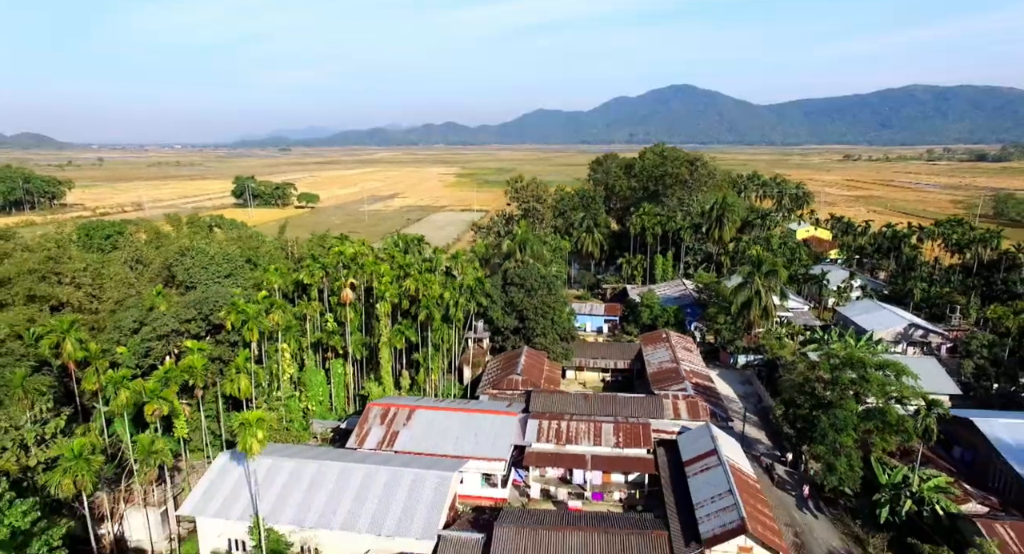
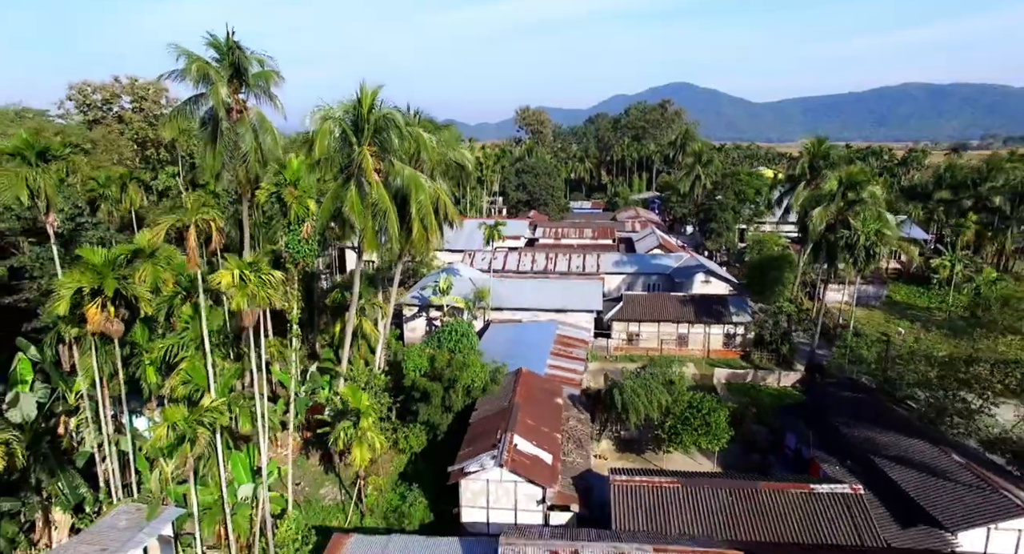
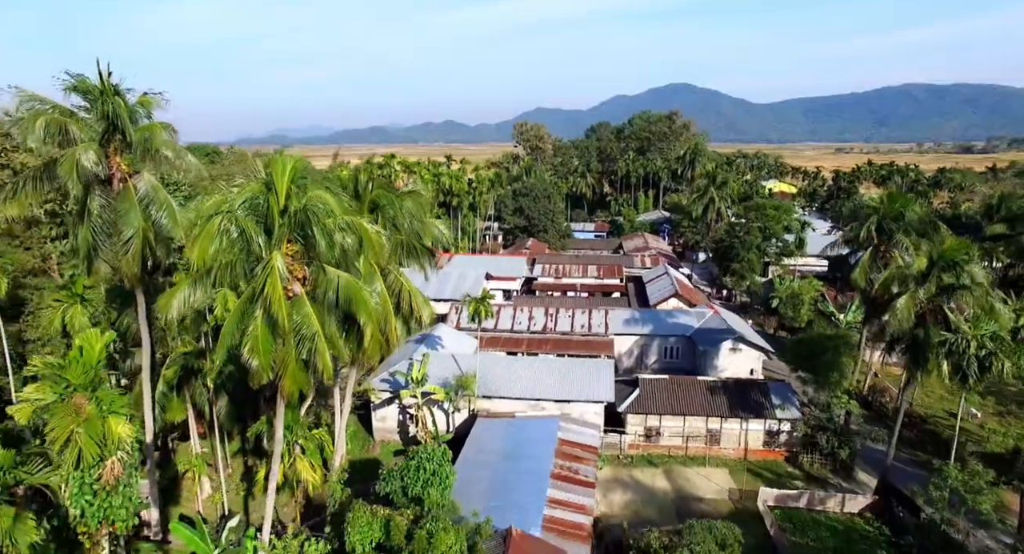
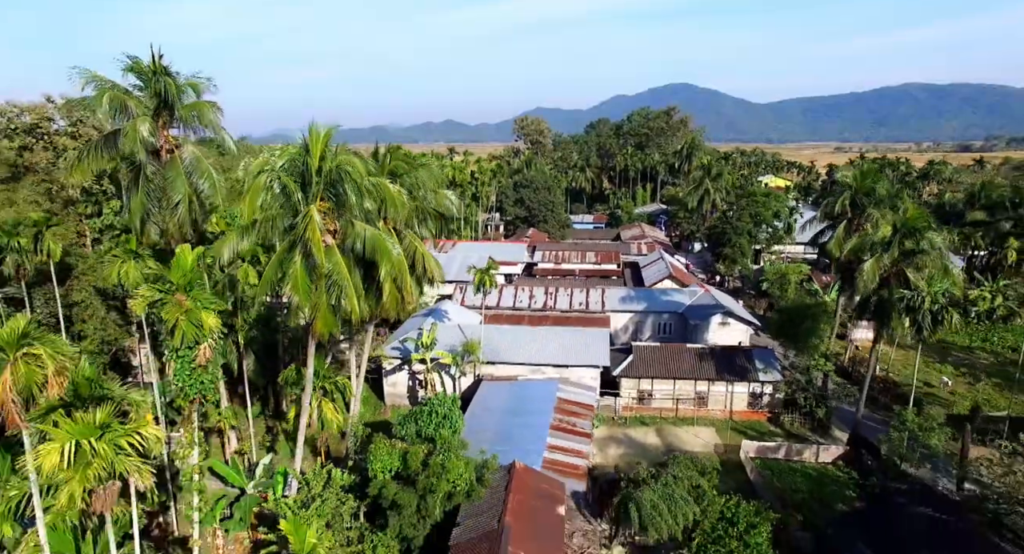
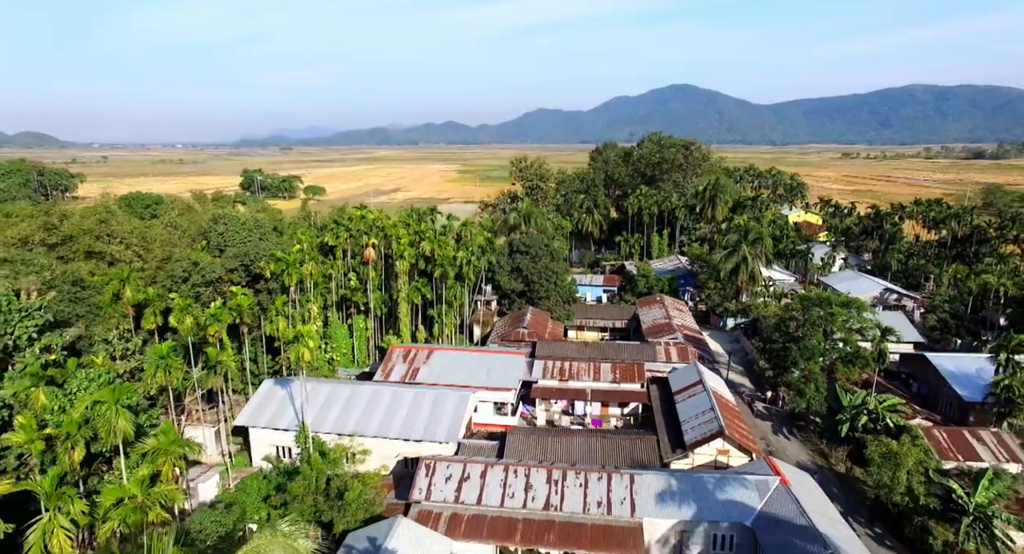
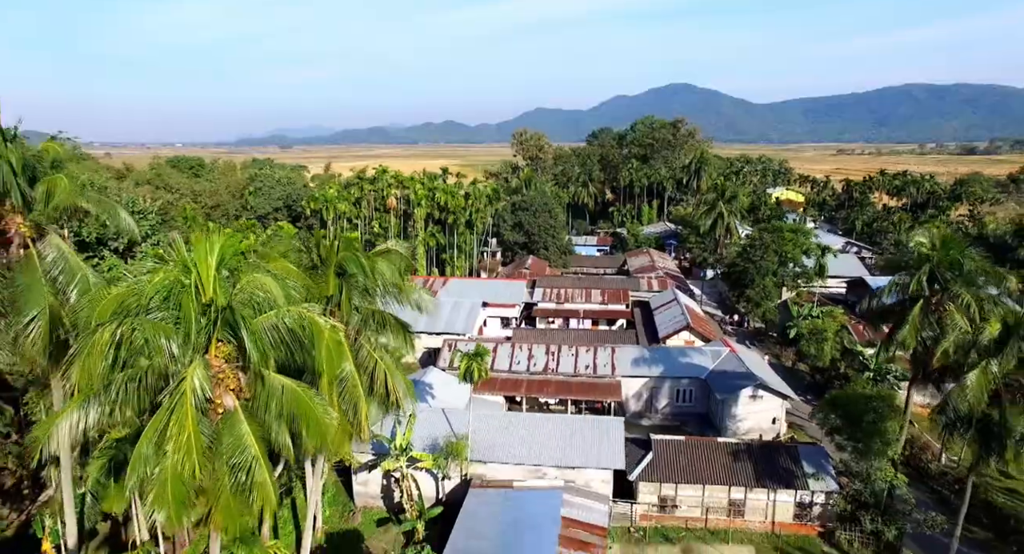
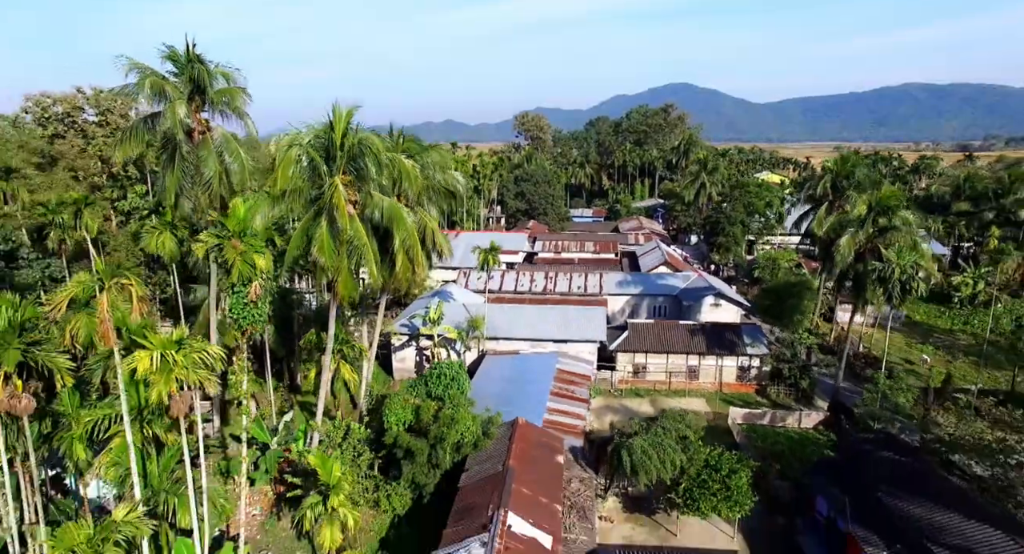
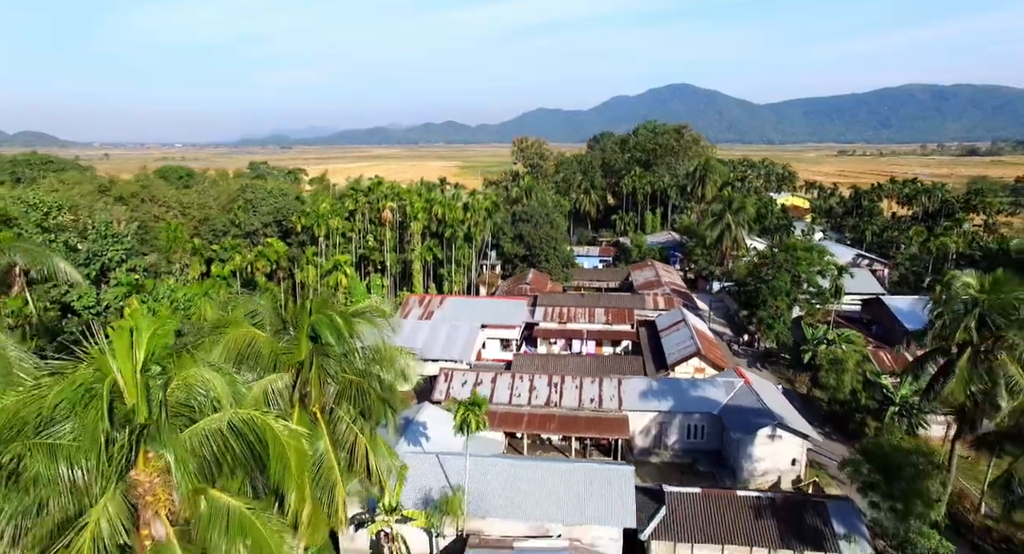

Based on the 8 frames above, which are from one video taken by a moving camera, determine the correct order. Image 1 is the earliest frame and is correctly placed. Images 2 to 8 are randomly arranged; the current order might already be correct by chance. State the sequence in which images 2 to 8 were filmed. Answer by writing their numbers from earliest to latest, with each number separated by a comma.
5, 8, 6, 3, 4, 7, 2
